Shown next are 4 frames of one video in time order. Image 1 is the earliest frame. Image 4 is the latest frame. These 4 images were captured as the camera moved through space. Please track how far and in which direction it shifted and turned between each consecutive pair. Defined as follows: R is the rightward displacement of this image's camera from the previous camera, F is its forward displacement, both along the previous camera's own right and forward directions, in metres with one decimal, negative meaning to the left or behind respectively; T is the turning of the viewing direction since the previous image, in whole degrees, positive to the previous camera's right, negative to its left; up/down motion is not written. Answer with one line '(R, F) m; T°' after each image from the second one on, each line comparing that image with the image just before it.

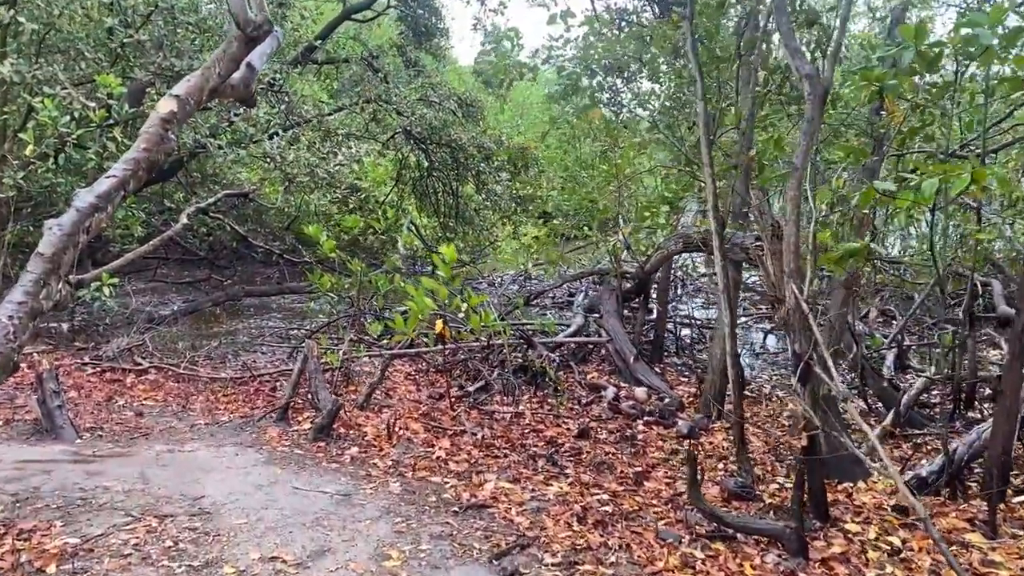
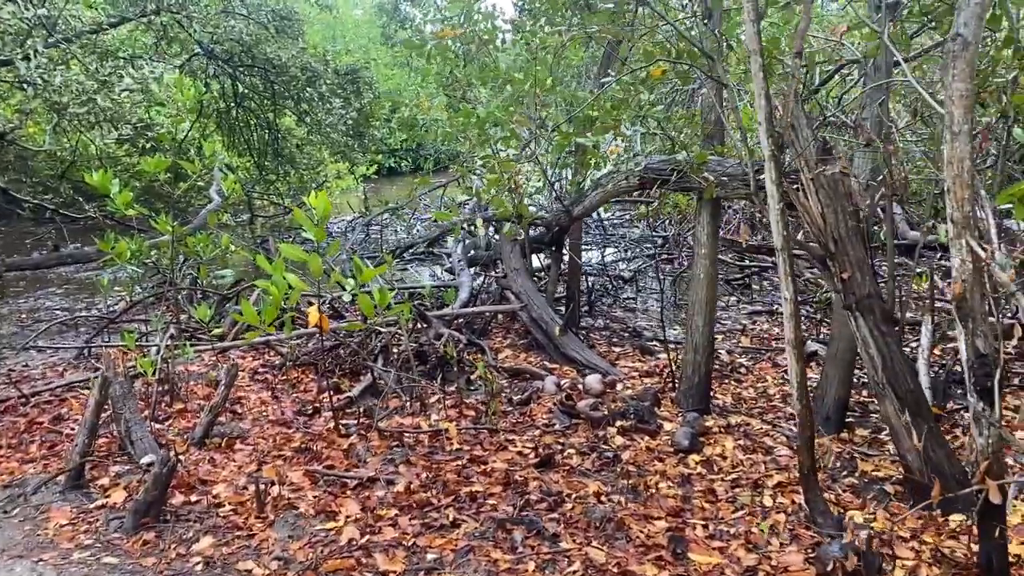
(-0.5, +2.0) m; +12°
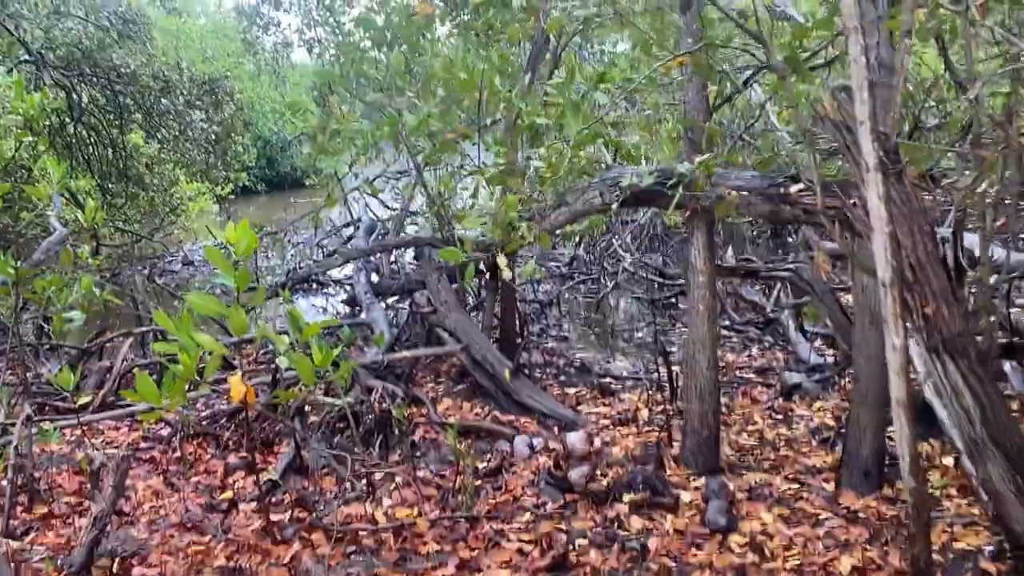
(-0.5, +0.9) m; +10°
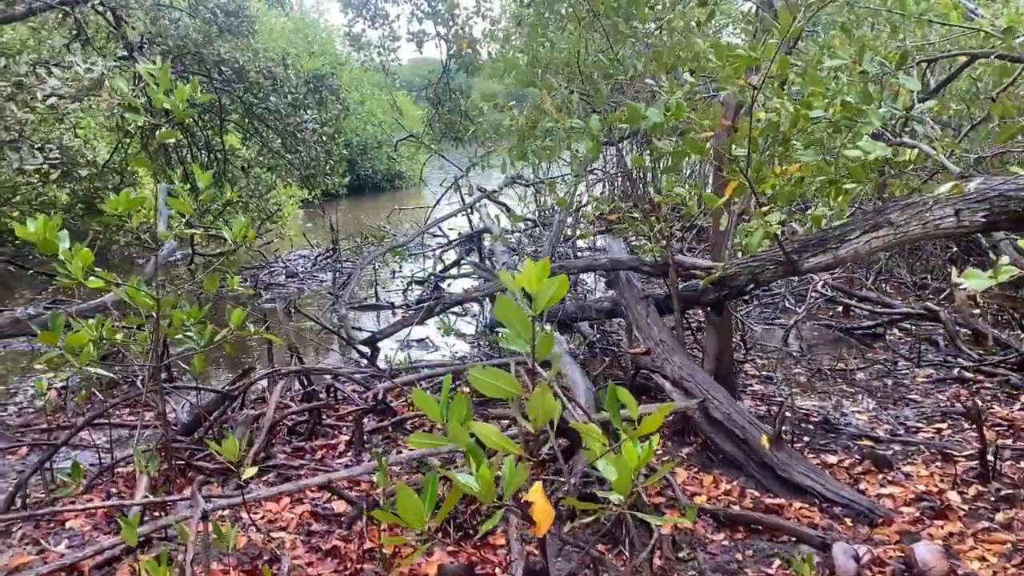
(-0.9, +1.0) m; -3°
